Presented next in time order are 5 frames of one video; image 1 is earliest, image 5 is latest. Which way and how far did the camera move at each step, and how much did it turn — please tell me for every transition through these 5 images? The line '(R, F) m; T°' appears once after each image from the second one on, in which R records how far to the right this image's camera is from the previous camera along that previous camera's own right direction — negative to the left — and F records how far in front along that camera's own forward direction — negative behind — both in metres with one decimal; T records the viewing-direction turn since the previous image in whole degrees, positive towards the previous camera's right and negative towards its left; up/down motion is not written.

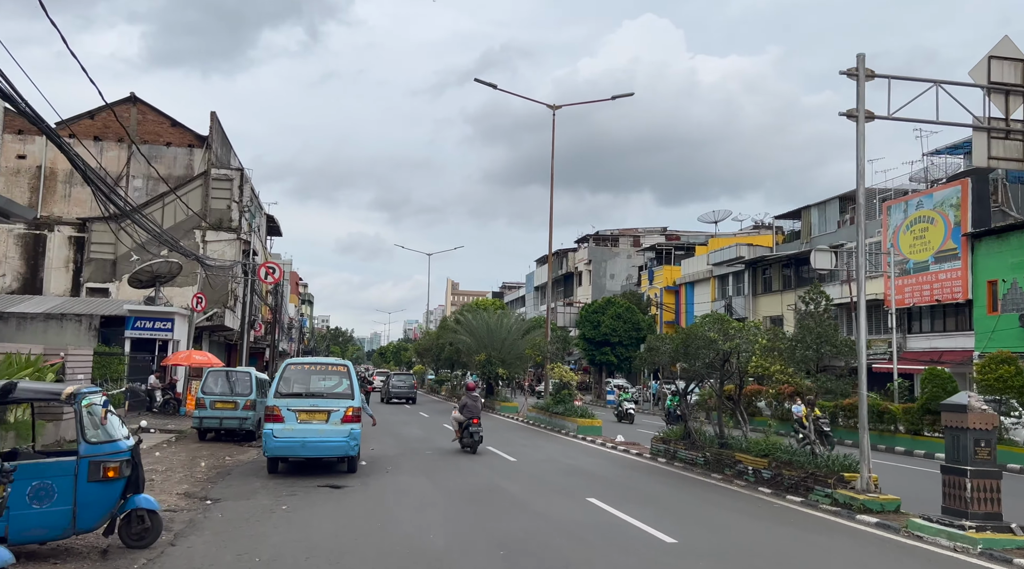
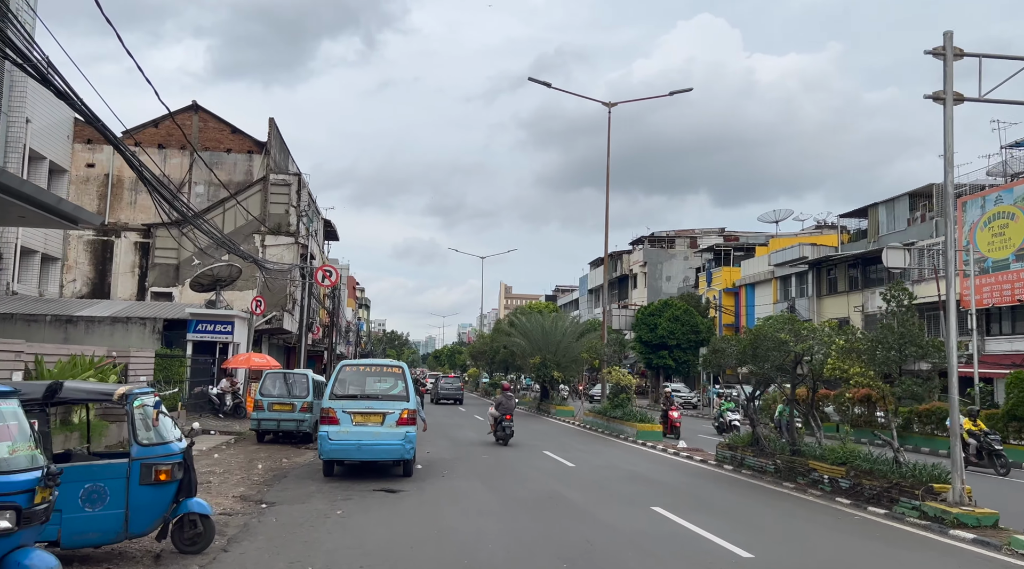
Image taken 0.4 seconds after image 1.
(-0.1, +0.3) m; -4°
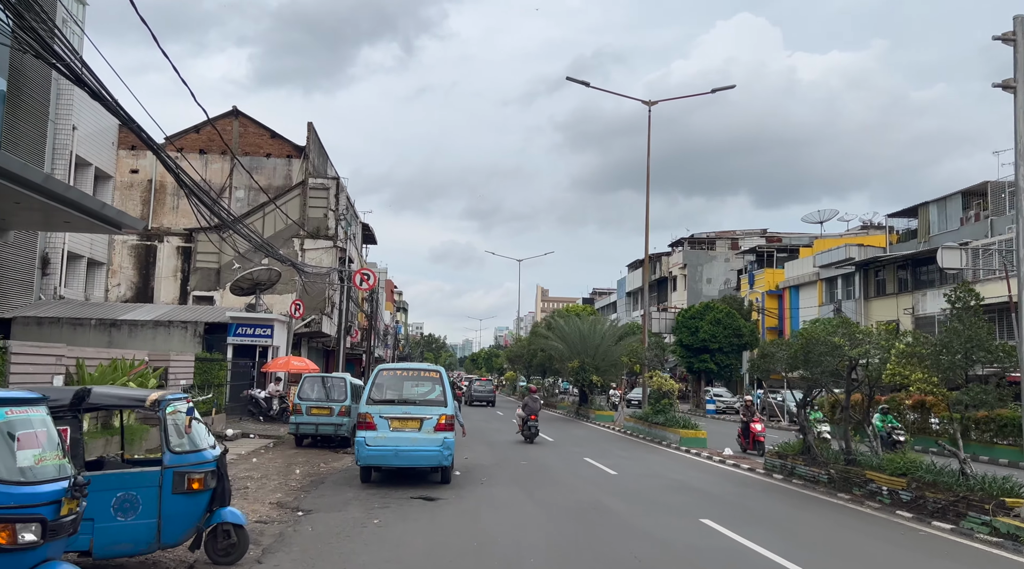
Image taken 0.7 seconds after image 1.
(0.0, +0.3) m; -3°
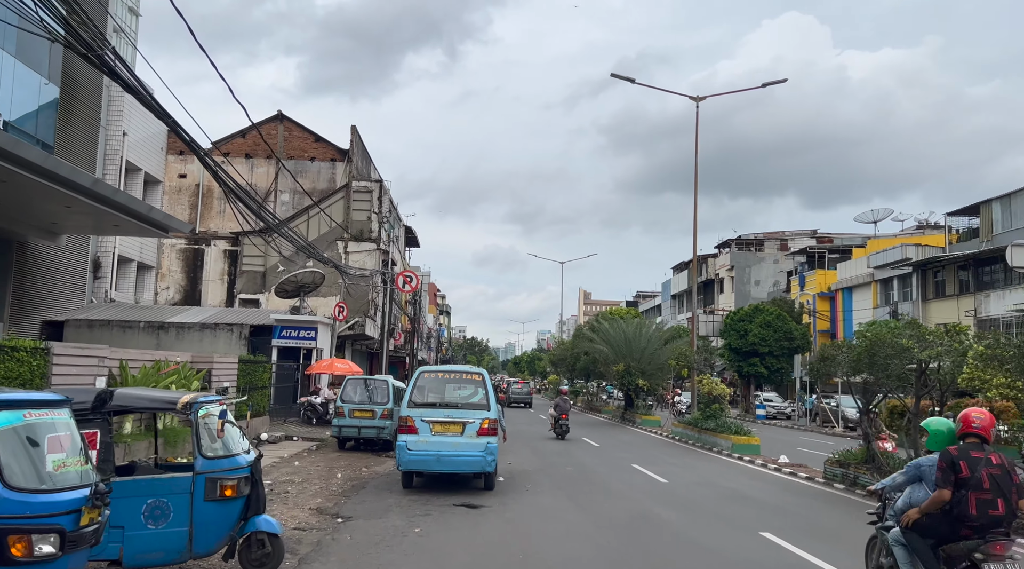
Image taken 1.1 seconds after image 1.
(0.0, +0.4) m; -3°
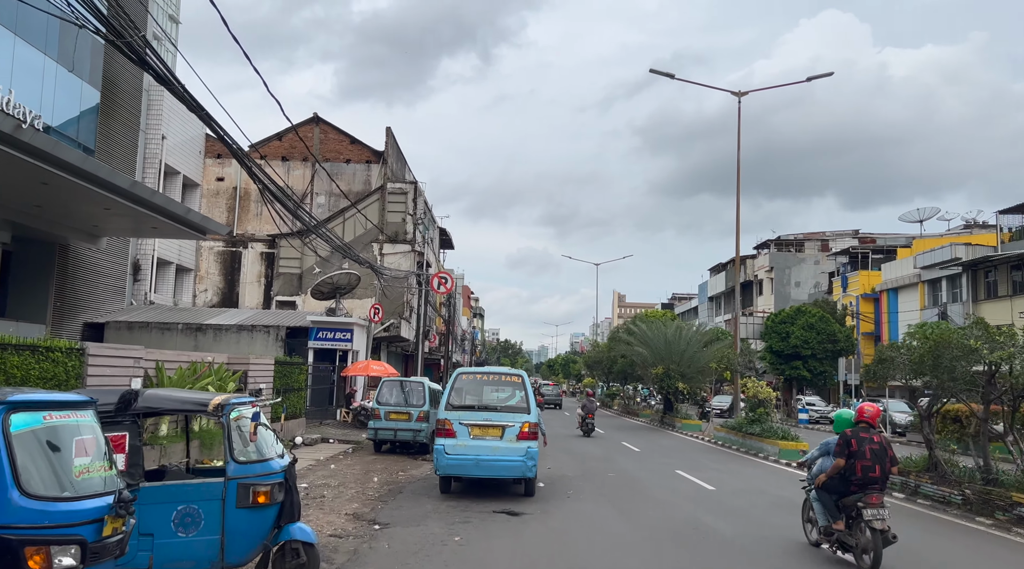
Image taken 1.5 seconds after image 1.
(-0.1, +0.3) m; -3°
